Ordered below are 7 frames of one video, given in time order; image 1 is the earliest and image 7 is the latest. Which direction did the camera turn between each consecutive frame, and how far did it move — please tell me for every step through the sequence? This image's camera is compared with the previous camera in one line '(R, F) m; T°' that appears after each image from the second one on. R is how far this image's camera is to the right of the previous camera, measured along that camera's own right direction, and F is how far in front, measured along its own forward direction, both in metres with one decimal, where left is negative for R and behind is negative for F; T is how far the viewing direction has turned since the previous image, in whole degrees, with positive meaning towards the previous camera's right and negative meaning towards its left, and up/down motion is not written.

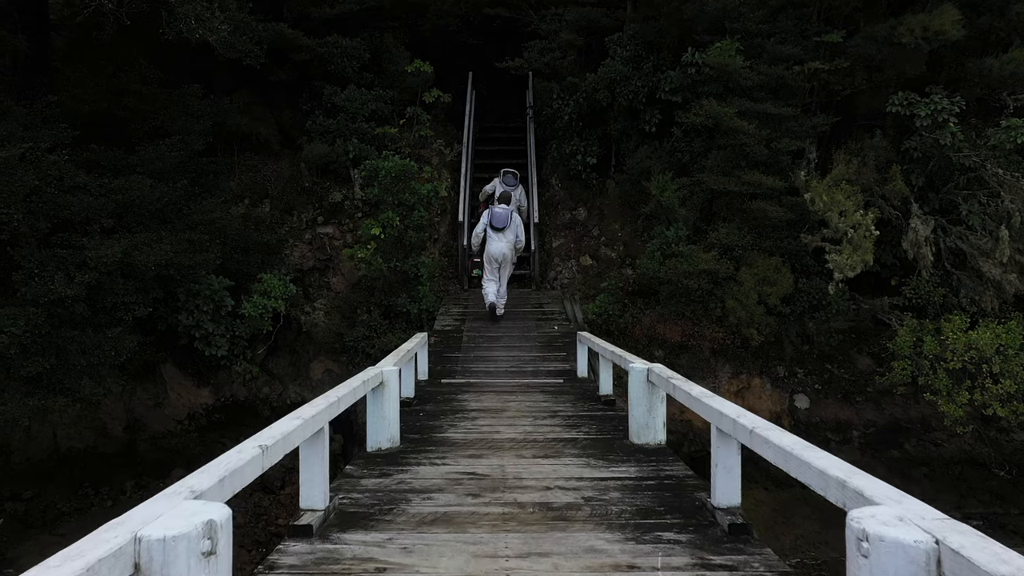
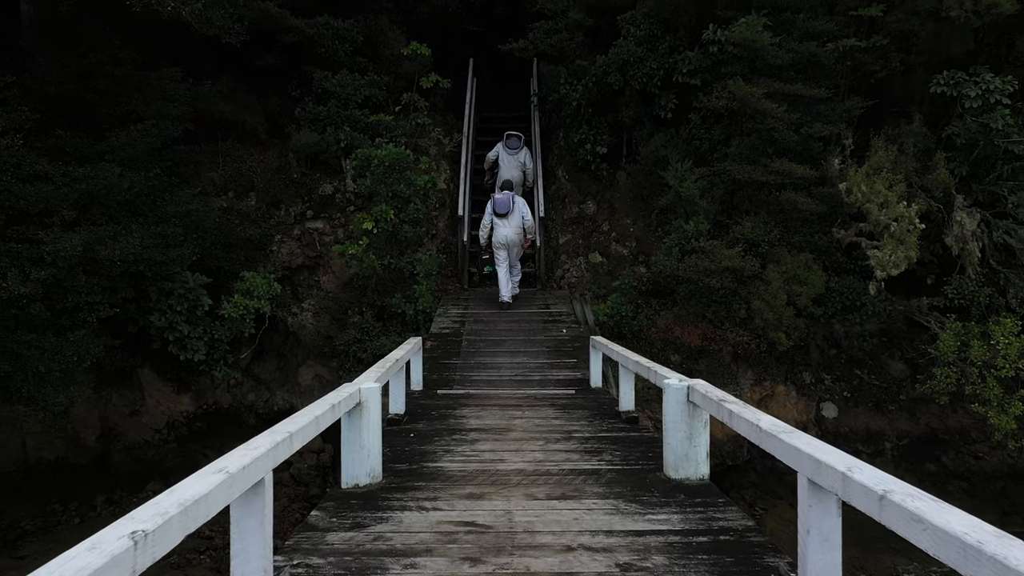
(0.0, +0.6) m; 0°
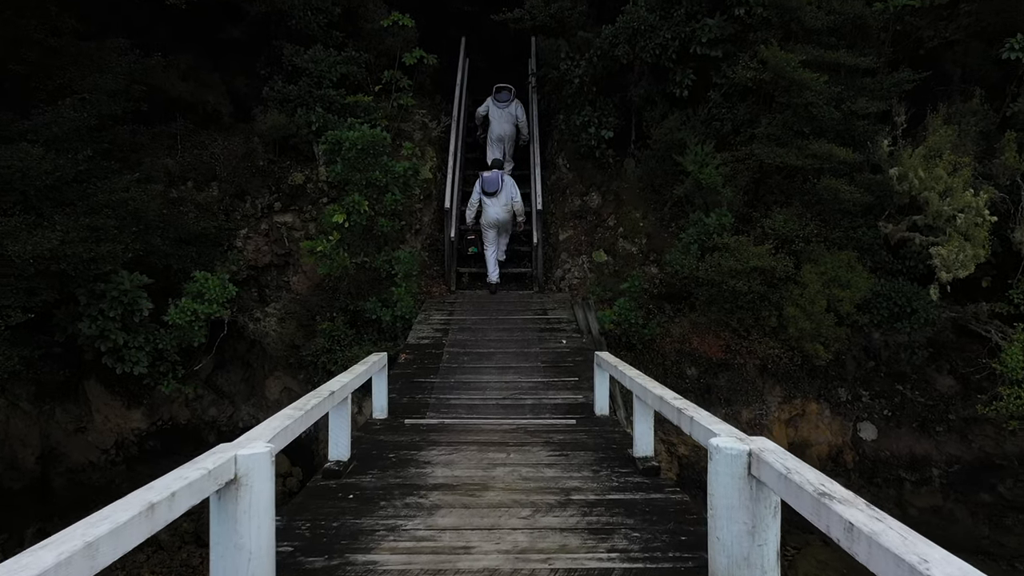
(+0.1, +0.9) m; 0°
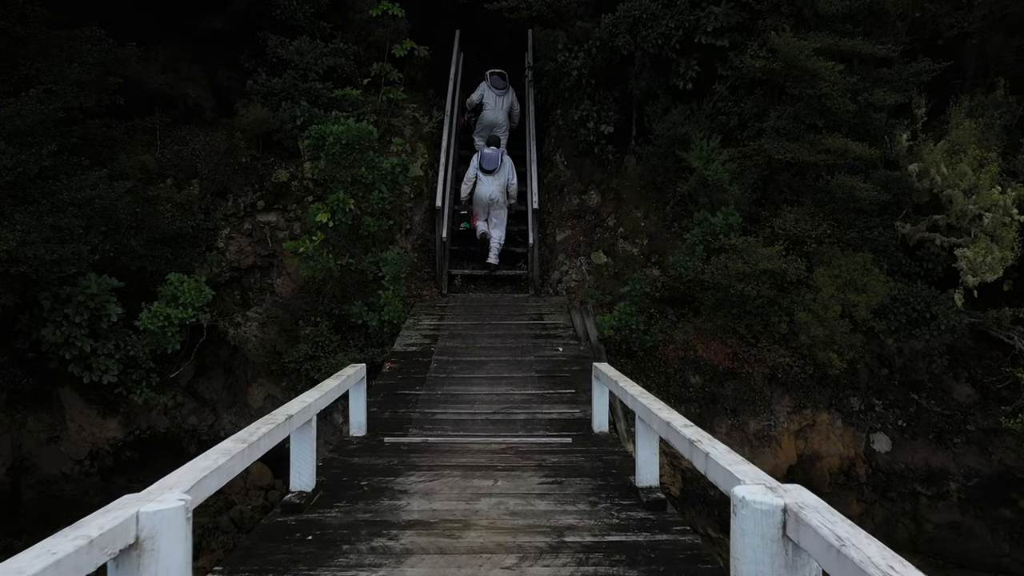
(0.0, +0.3) m; 0°
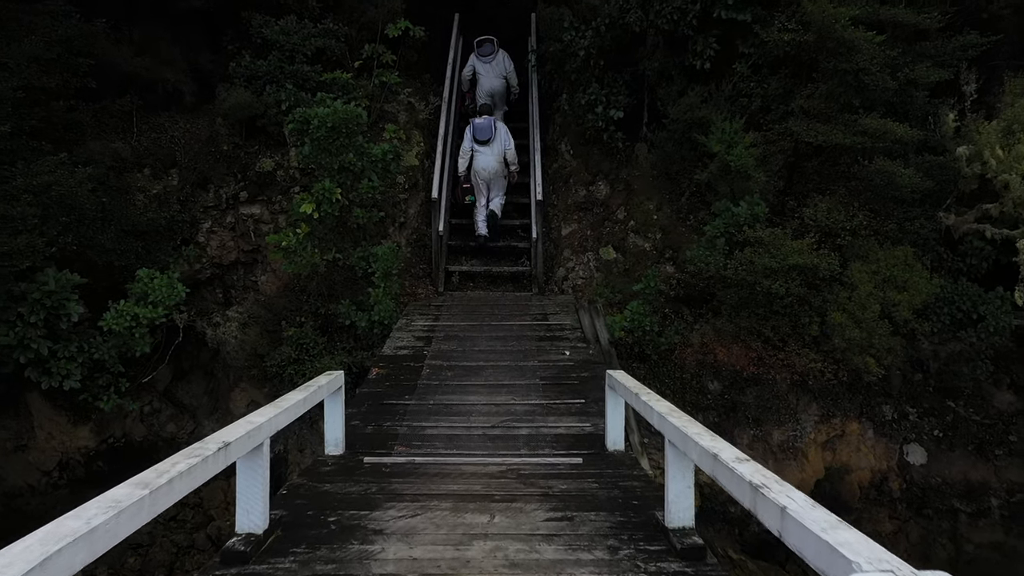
(0.0, +0.5) m; 0°
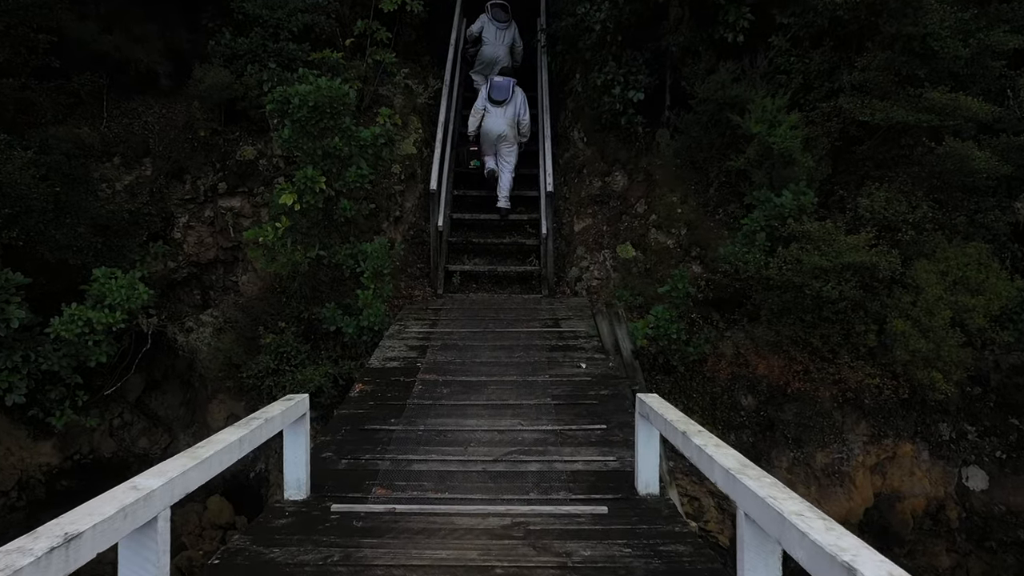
(0.0, +0.6) m; -1°
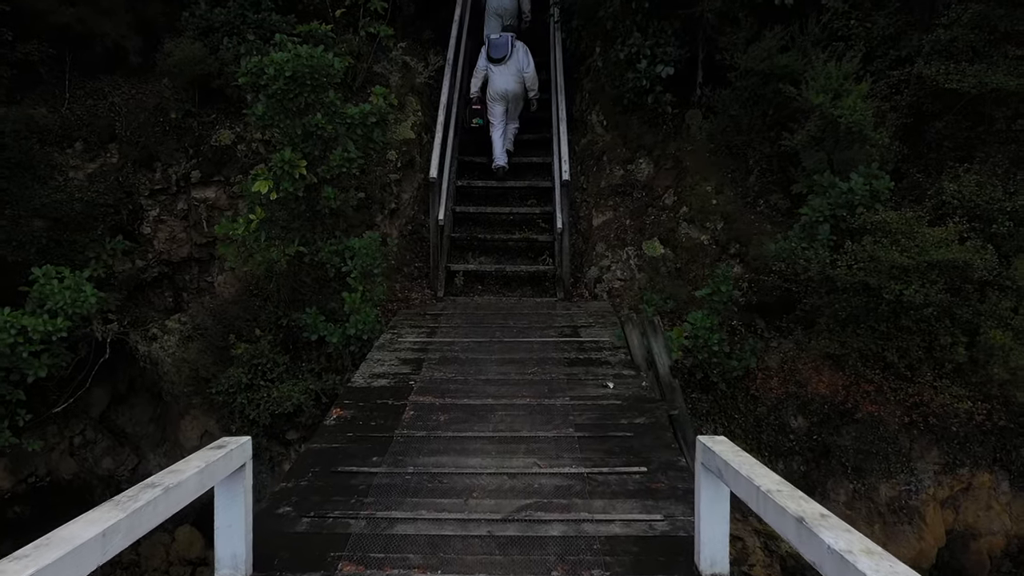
(0.0, +0.6) m; 0°
